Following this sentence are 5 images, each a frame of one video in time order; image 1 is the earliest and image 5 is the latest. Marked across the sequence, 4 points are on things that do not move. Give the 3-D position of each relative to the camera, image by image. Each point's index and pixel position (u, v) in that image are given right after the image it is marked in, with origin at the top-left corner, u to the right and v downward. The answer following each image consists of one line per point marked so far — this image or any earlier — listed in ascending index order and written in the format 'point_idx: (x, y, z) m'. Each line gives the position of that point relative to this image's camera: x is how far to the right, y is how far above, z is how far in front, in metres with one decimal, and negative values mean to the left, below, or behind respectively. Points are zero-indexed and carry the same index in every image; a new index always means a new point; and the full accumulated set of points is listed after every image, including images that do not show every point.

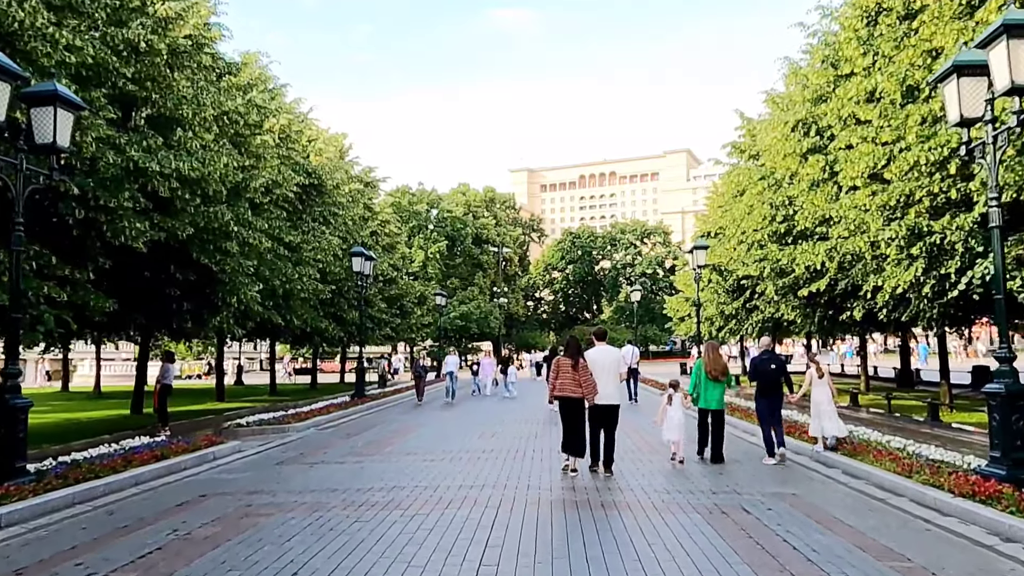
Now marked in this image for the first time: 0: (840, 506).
0: (+3.6, -2.4, +10.0) m
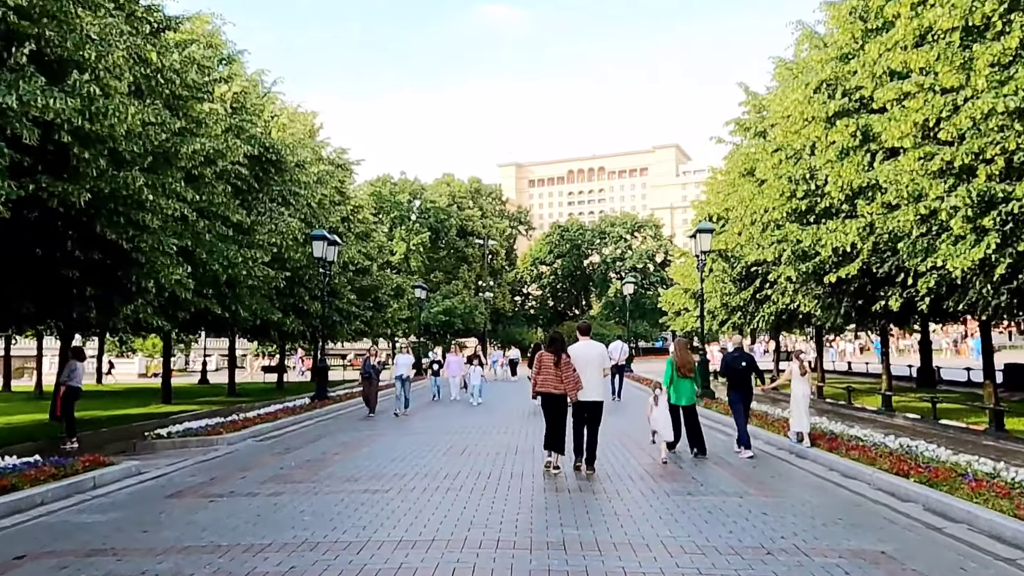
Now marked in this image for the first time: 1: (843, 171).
0: (+3.3, -2.1, +6.7) m
1: (+6.5, +2.3, +18.1) m
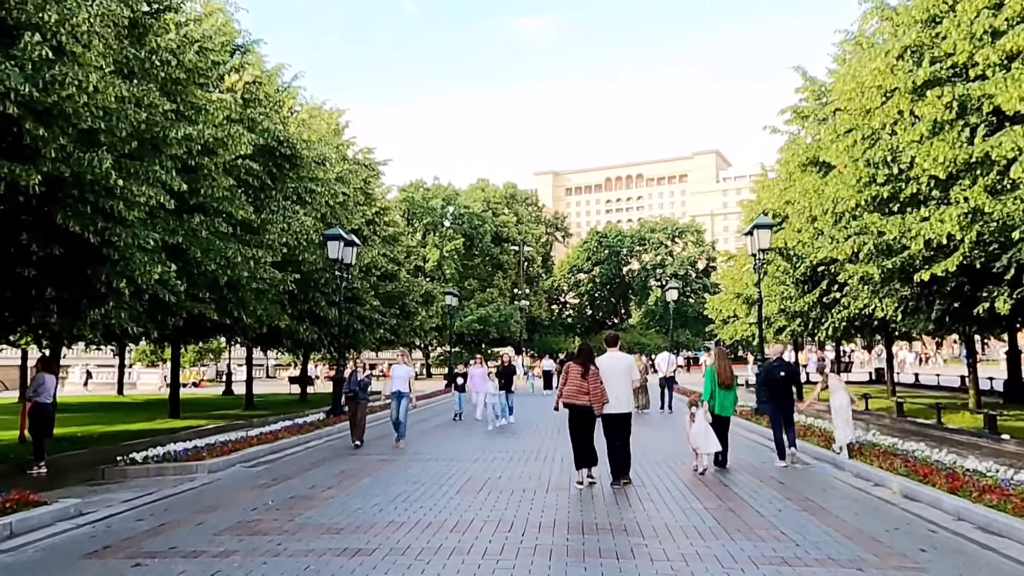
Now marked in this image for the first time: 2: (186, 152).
0: (+3.3, -2.0, +3.9) m
1: (+7.0, +2.3, +15.2) m
2: (-6.9, +2.9, +19.6) m
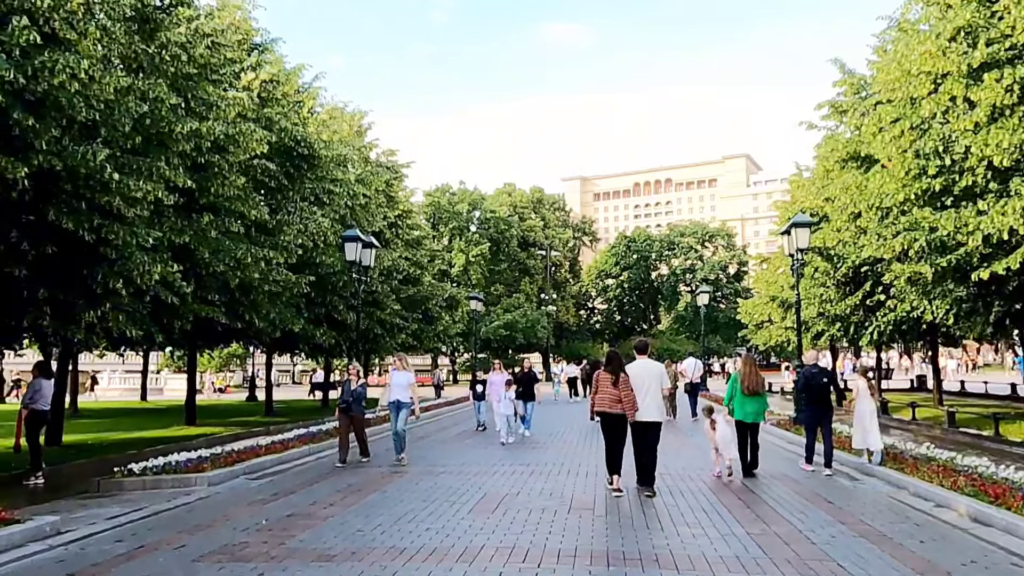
0: (+3.3, -1.9, +2.8) m
1: (+7.3, +2.3, +14.0) m
2: (-6.4, +2.8, +18.8) m
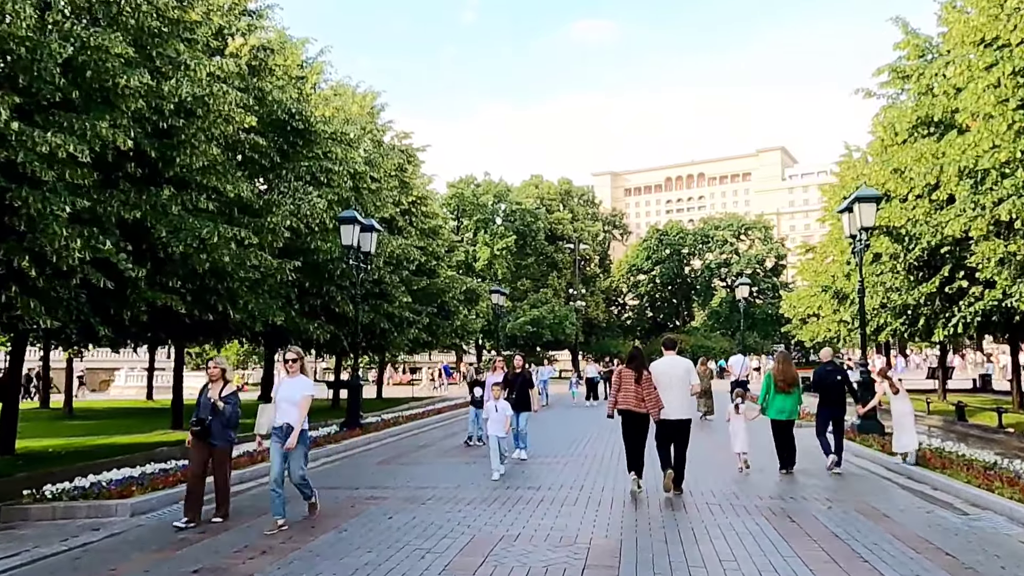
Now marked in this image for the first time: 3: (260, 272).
0: (+3.0, -1.7, -0.2) m
1: (+7.4, +2.6, +10.9) m
2: (-6.2, +3.1, +16.1) m
3: (-5.0, +0.3, +17.9) m
